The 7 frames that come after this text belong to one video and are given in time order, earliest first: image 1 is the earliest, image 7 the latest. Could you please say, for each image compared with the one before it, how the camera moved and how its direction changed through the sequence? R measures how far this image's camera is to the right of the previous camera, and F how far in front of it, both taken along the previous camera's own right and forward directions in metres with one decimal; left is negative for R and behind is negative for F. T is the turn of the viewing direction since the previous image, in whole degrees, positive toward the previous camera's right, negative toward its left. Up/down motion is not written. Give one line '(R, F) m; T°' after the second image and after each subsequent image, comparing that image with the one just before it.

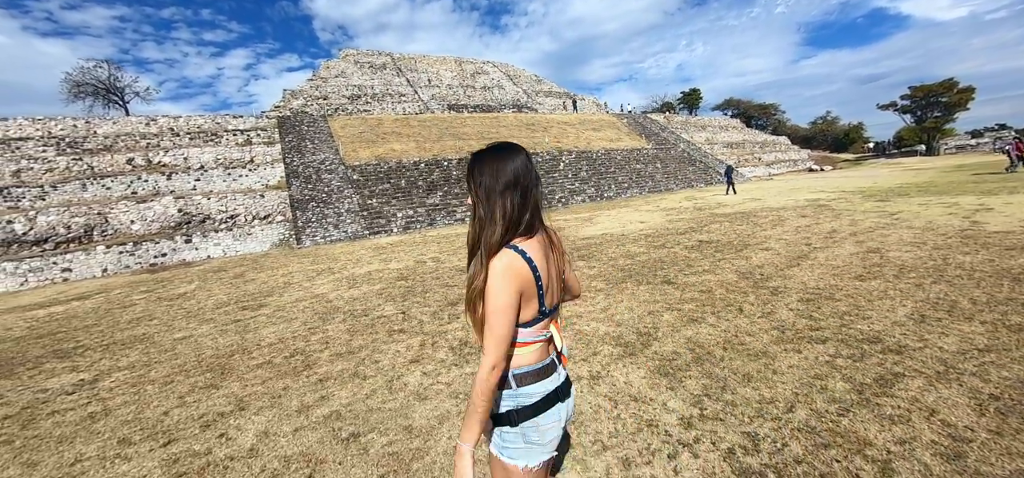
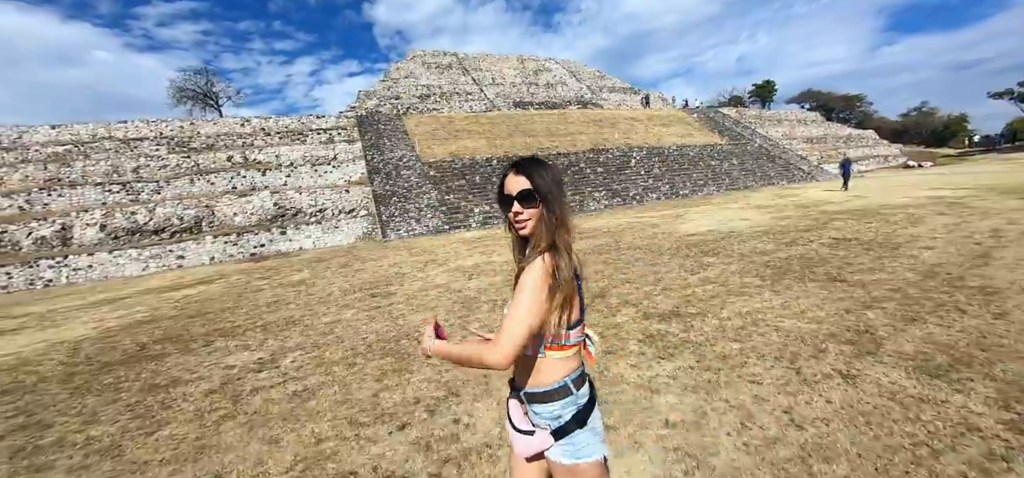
(-1.6, +0.2) m; -6°
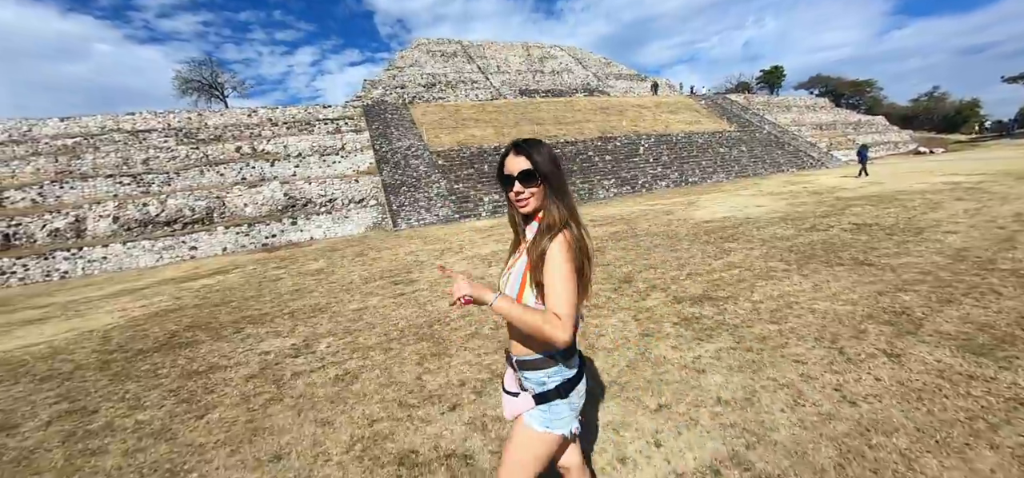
(-0.4, 0.0) m; 0°
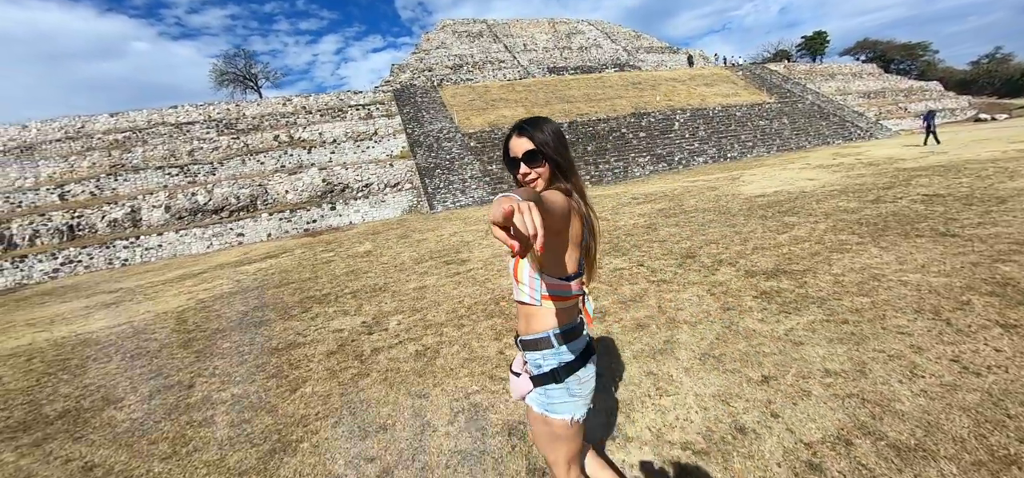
(-0.5, 0.0) m; -3°
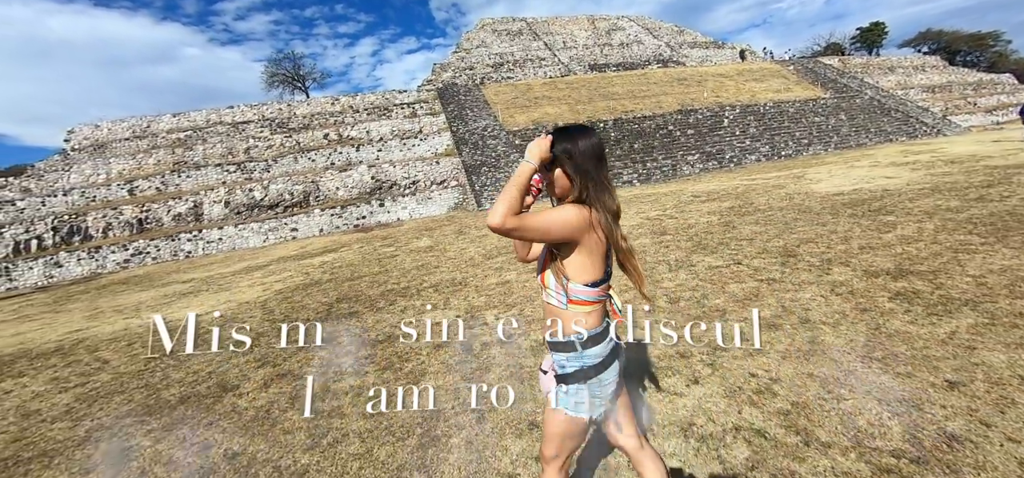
(-0.9, 0.0) m; -3°
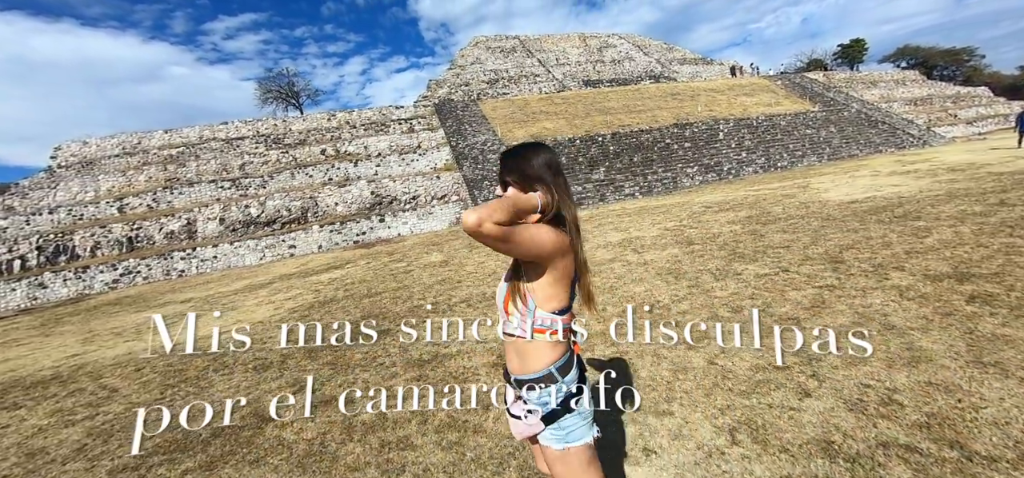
(-0.7, +0.2) m; +2°
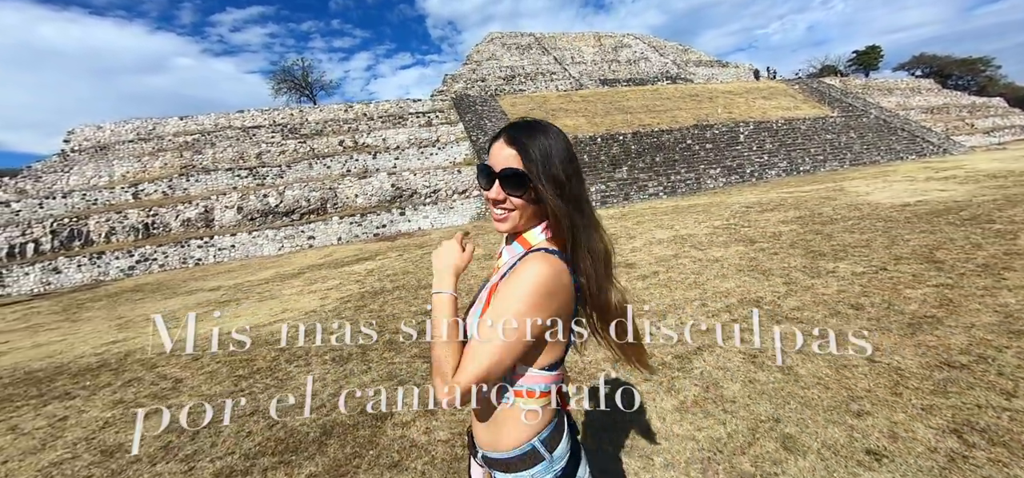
(-1.2, +0.2) m; +1°
